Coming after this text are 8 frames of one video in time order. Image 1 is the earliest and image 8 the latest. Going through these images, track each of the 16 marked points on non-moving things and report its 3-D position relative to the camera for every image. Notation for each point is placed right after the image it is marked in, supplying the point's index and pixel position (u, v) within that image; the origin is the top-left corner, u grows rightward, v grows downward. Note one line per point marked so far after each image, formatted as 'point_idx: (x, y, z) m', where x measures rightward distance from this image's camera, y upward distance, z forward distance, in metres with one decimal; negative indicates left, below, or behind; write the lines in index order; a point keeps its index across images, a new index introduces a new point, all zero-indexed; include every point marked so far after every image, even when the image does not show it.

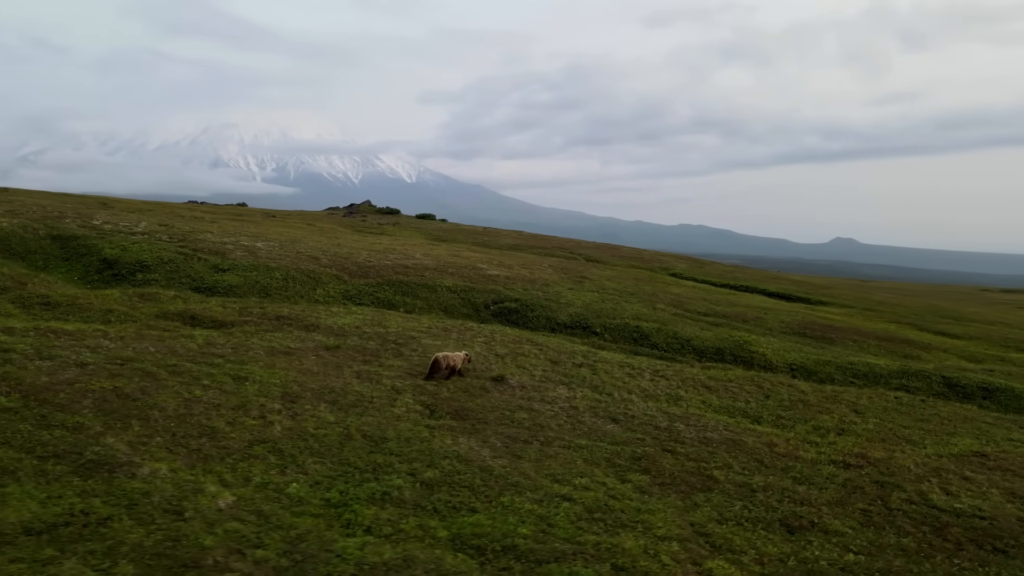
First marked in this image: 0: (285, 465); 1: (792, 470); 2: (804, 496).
0: (-4.7, -3.7, +15.6) m
1: (+7.3, -4.8, +19.8) m
2: (+6.8, -4.9, +17.7) m
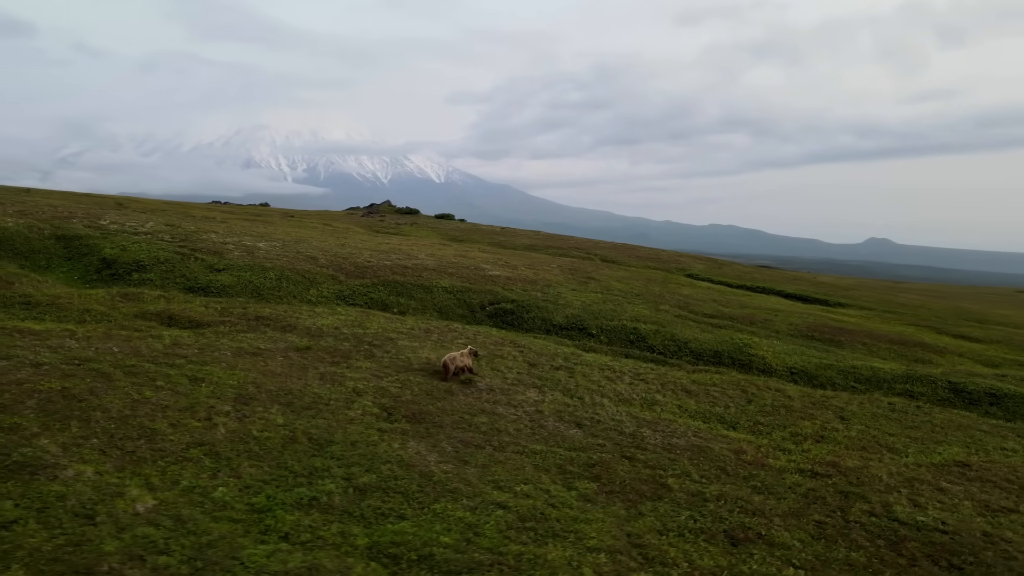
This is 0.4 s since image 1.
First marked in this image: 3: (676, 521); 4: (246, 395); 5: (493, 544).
0: (-6.0, -3.7, +15.5) m
1: (+6.2, -4.8, +19.2) m
2: (+5.6, -5.0, +17.1) m
3: (+3.5, -4.9, +15.9) m
4: (-7.0, -2.8, +19.8) m
5: (-0.4, -4.6, +13.6) m
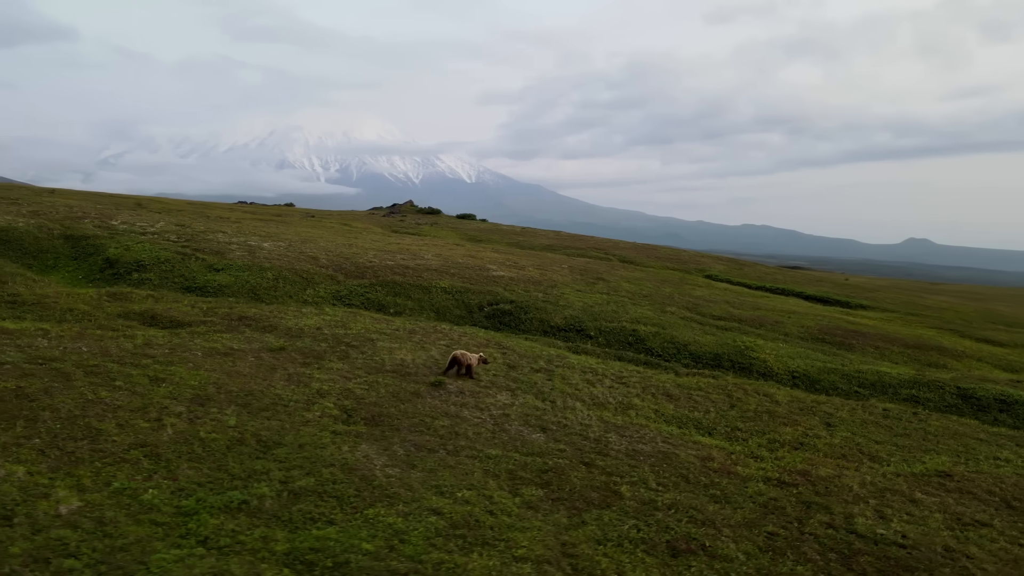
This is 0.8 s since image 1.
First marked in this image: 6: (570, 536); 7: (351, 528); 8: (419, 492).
0: (-7.3, -3.7, +15.4) m
1: (+5.0, -4.9, +18.7) m
2: (+4.3, -5.0, +16.6) m
3: (+2.2, -5.0, +15.5) m
4: (-8.1, -2.8, +19.8) m
5: (-1.7, -4.7, +13.4) m
6: (+1.2, -4.9, +15.0) m
7: (-3.0, -4.5, +14.1) m
8: (-2.0, -4.3, +16.0) m
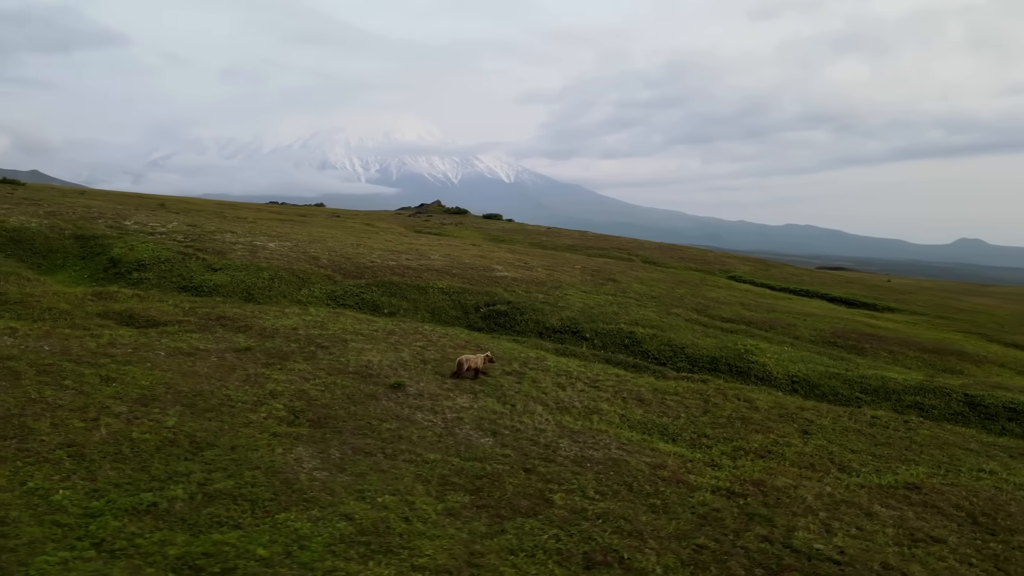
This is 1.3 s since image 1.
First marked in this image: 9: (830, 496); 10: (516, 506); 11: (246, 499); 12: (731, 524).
0: (-9.0, -3.7, +15.5) m
1: (+3.5, -5.0, +18.1) m
2: (+2.7, -5.1, +16.1) m
3: (+0.5, -5.0, +15.1) m
4: (-9.5, -2.8, +19.9) m
5: (-3.5, -4.7, +13.2) m
6: (-0.5, -5.0, +14.6) m
7: (-4.7, -4.5, +13.9) m
8: (-3.6, -4.4, +15.8) m
9: (+8.2, -5.3, +19.5) m
10: (+0.1, -4.8, +16.5) m
11: (-5.3, -4.2, +15.2) m
12: (+4.9, -5.3, +16.8) m
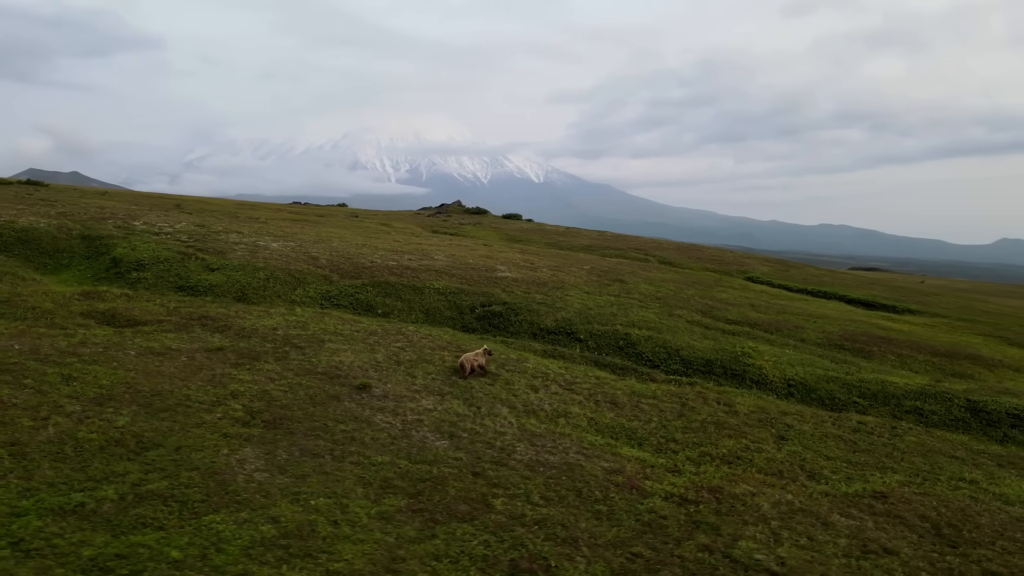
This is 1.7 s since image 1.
0: (-10.3, -3.8, +15.7) m
1: (+2.2, -5.0, +17.8) m
2: (+1.3, -5.1, +15.8) m
3: (-0.9, -5.1, +14.9) m
4: (-10.7, -2.9, +20.1) m
5: (-5.0, -4.7, +13.1) m
6: (-2.0, -5.0, +14.5) m
7: (-6.2, -4.5, +13.9) m
8: (-5.0, -4.4, +15.8) m
9: (+6.9, -5.4, +19.0) m
10: (-1.3, -4.8, +16.3) m
11: (-6.7, -4.3, +15.2) m
12: (+3.5, -5.3, +16.4) m
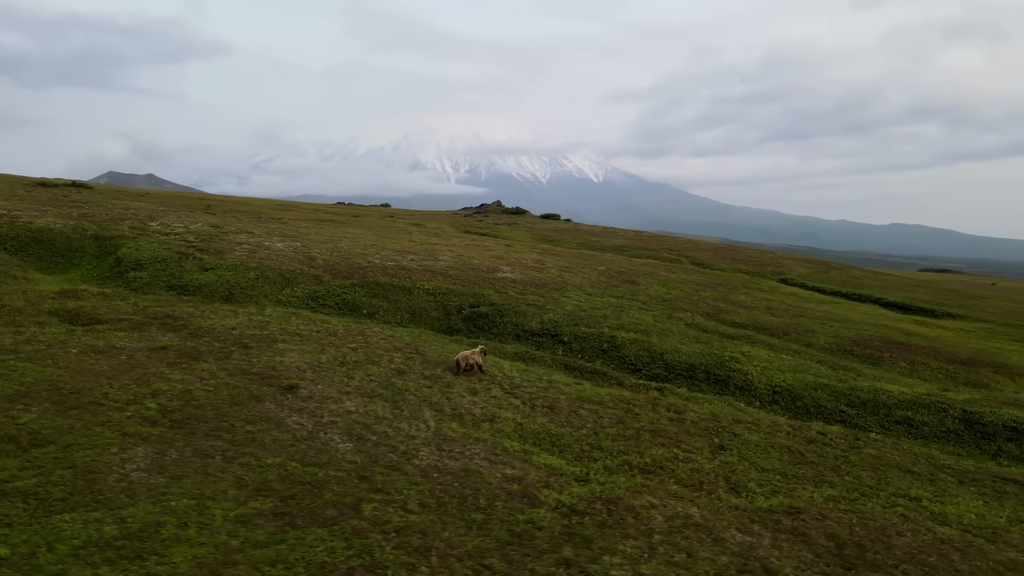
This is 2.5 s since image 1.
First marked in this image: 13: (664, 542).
0: (-13.3, -3.8, +16.2) m
1: (-0.6, -5.1, +17.4) m
2: (-1.6, -5.2, +15.5) m
3: (-3.9, -5.1, +14.7) m
4: (-13.3, -2.9, +20.7) m
5: (-8.1, -4.8, +13.3) m
6: (-5.0, -5.1, +14.4) m
7: (-9.3, -4.6, +14.2) m
8: (-7.9, -4.4, +15.9) m
9: (+4.2, -5.5, +18.2) m
10: (-4.1, -4.9, +16.2) m
11: (-9.7, -4.3, +15.5) m
12: (+0.6, -5.4, +15.9) m
13: (+3.4, -5.6, +16.7) m
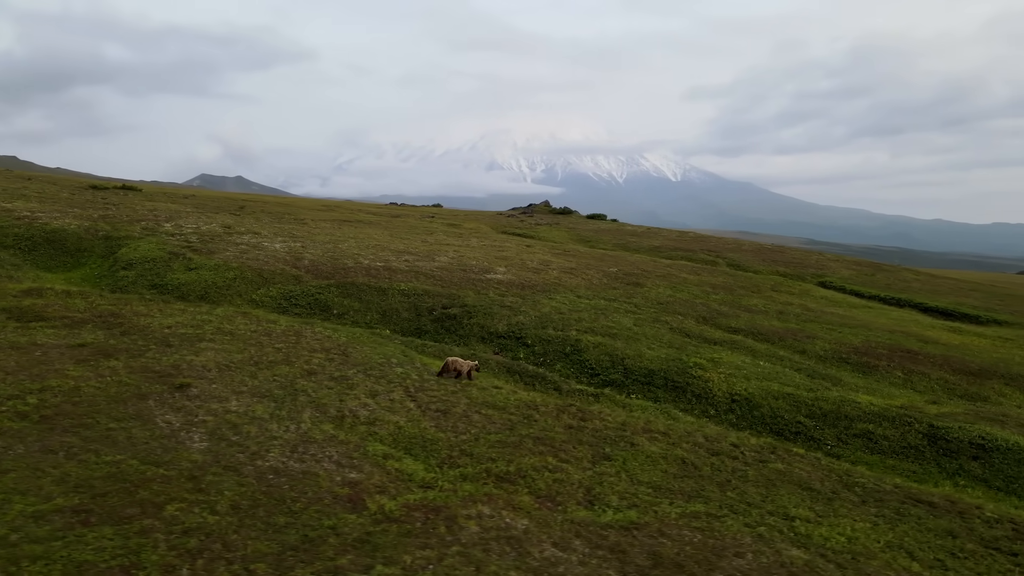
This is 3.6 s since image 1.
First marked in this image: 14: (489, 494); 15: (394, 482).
0: (-17.7, -3.7, +17.5) m
1: (-5.0, -5.2, +17.4) m
2: (-6.2, -5.3, +15.5) m
3: (-8.5, -5.2, +15.0) m
4: (-17.2, -2.8, +21.9) m
5: (-12.8, -4.8, +14.0) m
6: (-9.7, -5.1, +14.8) m
7: (-13.9, -4.6, +15.0) m
8: (-12.4, -4.4, +16.7) m
9: (-0.1, -5.6, +17.7) m
10: (-8.6, -4.9, +16.5) m
11: (-14.2, -4.3, +16.4) m
12: (-3.9, -5.5, +15.8) m
13: (-1.1, -5.7, +16.3) m
14: (-0.4, -5.4, +19.8) m
15: (-3.0, -5.1, +19.9) m
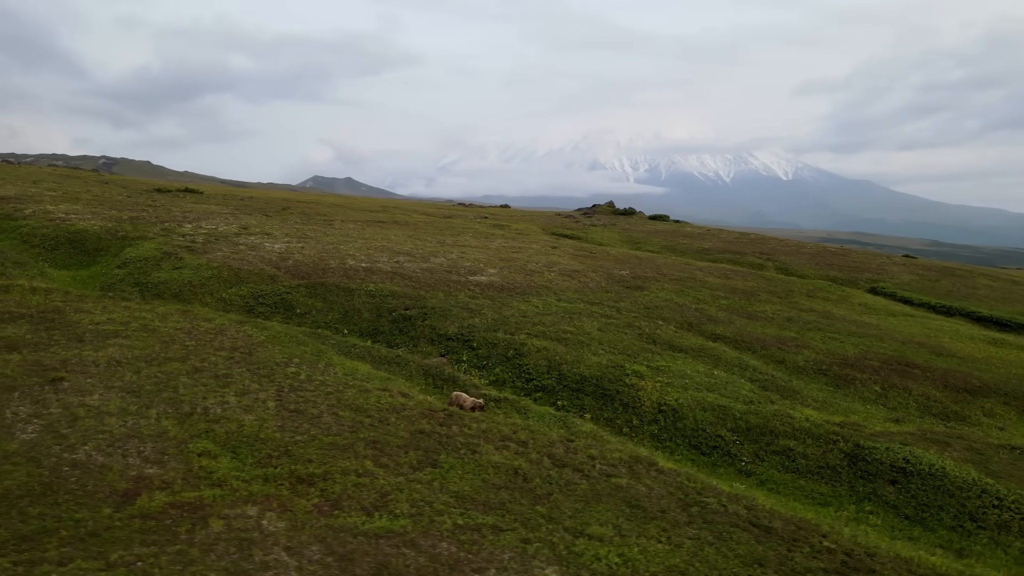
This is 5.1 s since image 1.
0: (-23.5, -3.6, +20.0) m
1: (-11.0, -5.3, +18.3) m
2: (-12.4, -5.3, +16.6) m
3: (-14.8, -5.2, +16.4) m
4: (-22.5, -2.7, +24.3) m
5: (-19.2, -4.7, +15.9) m
6: (-16.0, -5.1, +16.3) m
7: (-20.1, -4.5, +17.1) m
8: (-18.4, -4.4, +18.5) m
9: (-6.1, -5.7, +17.9) m
10: (-14.7, -4.9, +17.9) m
11: (-20.2, -4.2, +18.5) m
12: (-10.1, -5.5, +16.5) m
13: (-7.3, -5.8, +16.7) m
14: (-6.1, -5.5, +20.0) m
15: (-8.7, -5.2, +20.5) m
